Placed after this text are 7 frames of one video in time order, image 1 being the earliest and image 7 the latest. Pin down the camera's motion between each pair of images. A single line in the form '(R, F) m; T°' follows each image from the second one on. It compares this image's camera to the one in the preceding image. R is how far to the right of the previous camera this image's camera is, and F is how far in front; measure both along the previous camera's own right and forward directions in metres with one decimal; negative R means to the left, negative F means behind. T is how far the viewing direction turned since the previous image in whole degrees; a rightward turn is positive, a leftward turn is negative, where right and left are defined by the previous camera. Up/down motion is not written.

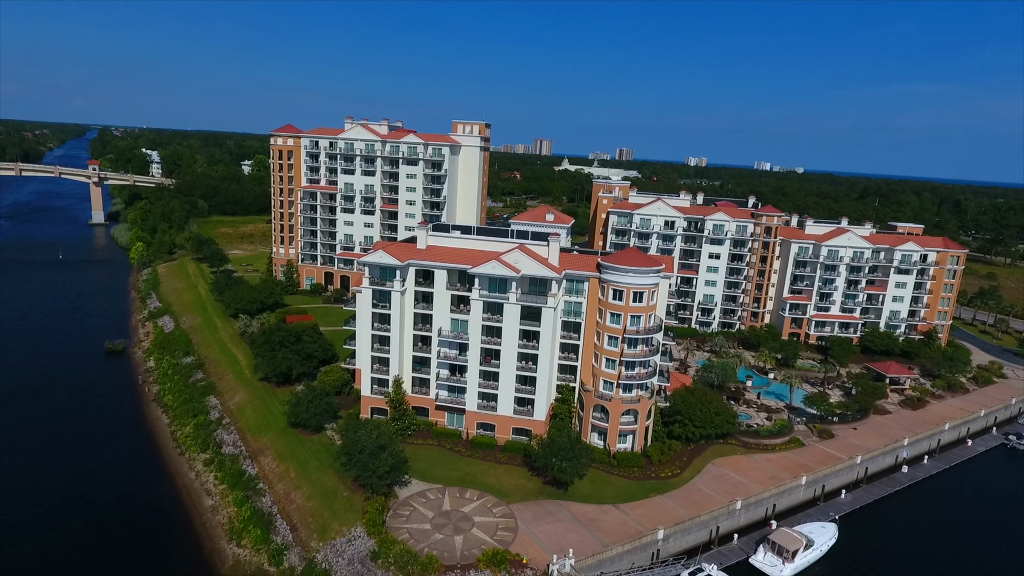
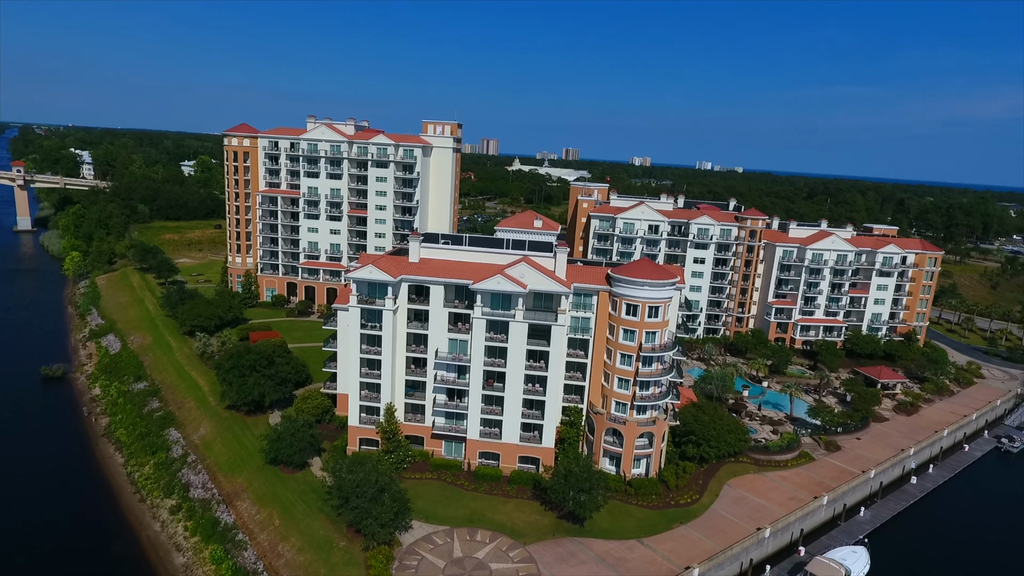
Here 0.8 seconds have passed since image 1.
(-3.9, +4.2) m; +5°
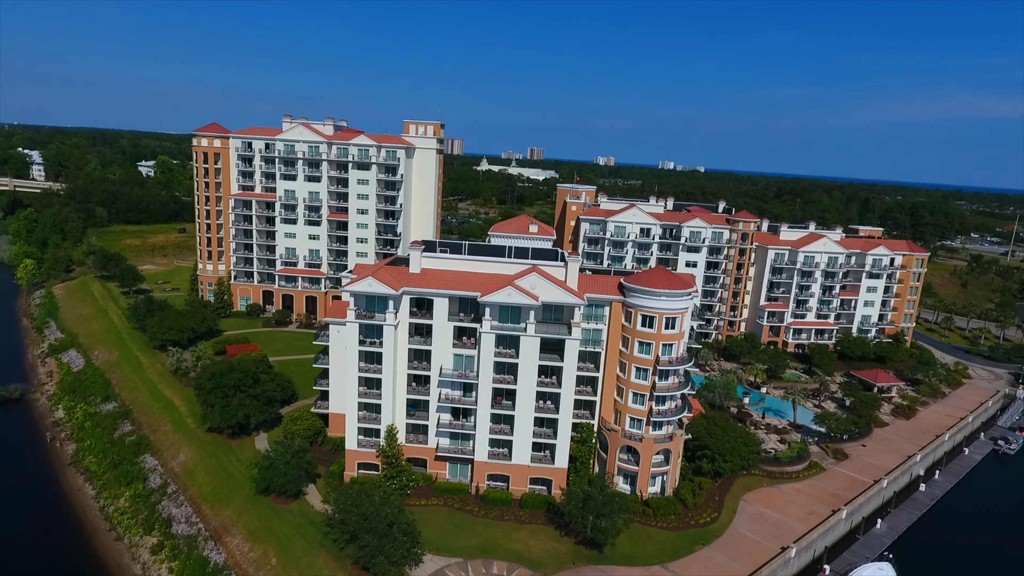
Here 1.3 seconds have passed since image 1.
(-2.9, +2.7) m; +3°
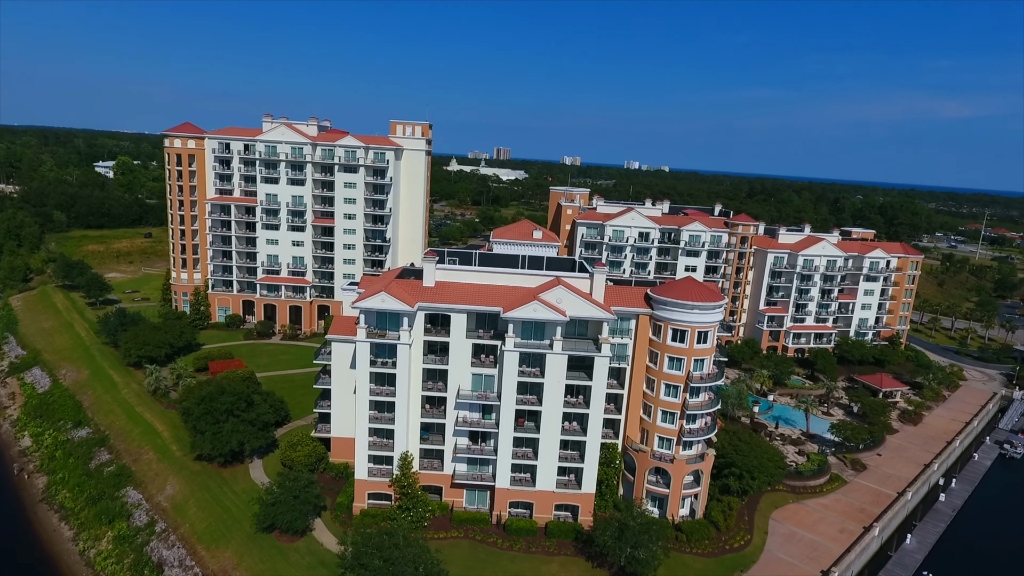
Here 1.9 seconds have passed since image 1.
(-3.4, +2.9) m; +3°
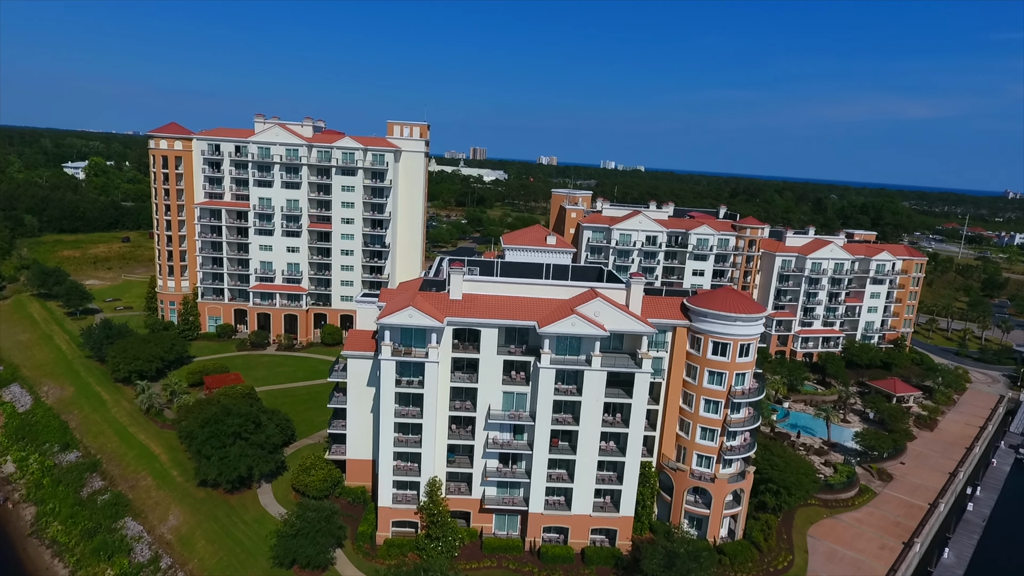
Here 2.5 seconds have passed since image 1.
(-3.3, +2.4) m; +2°
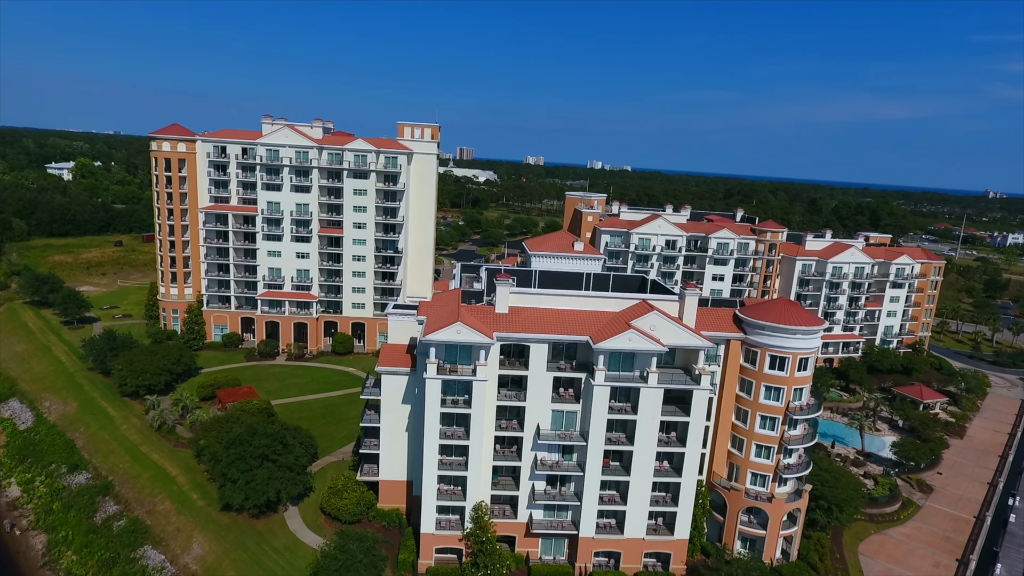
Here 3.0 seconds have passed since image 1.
(-3.5, +2.0) m; +1°
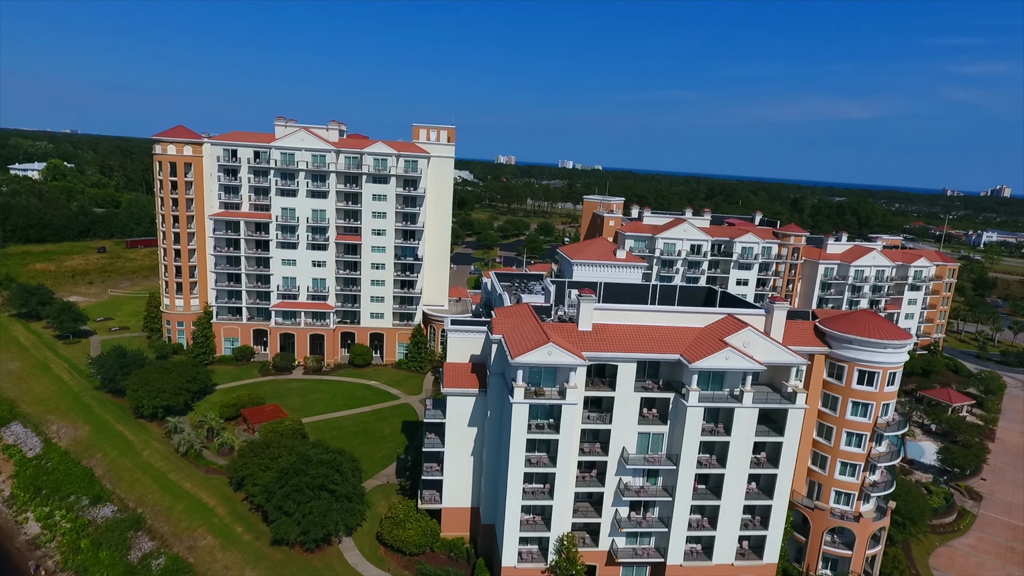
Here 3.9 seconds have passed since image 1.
(-5.9, +2.2) m; +3°
